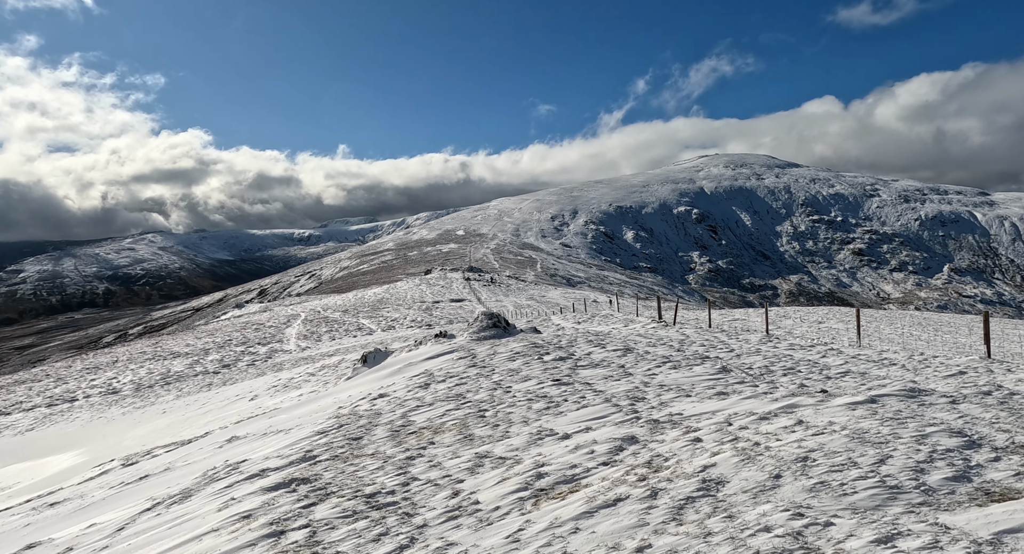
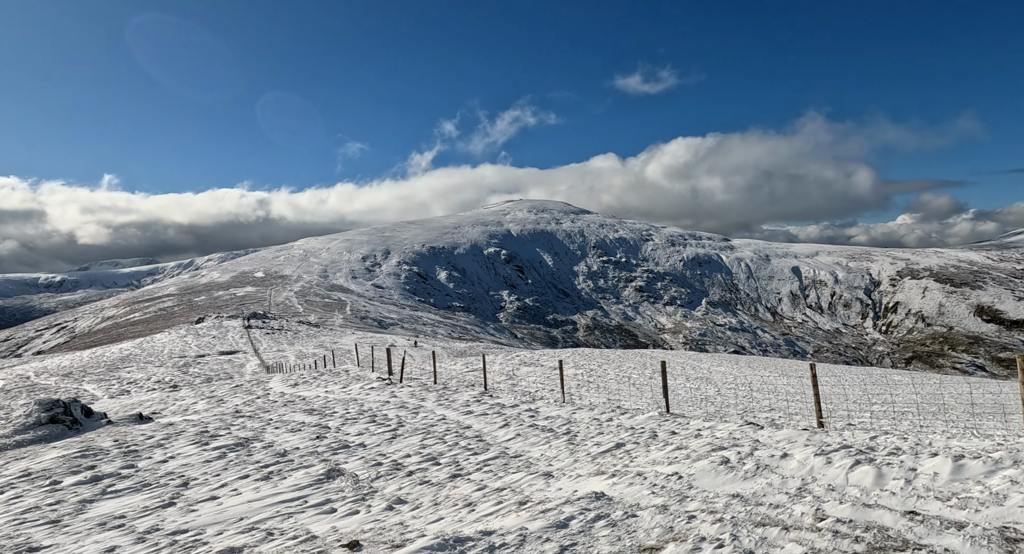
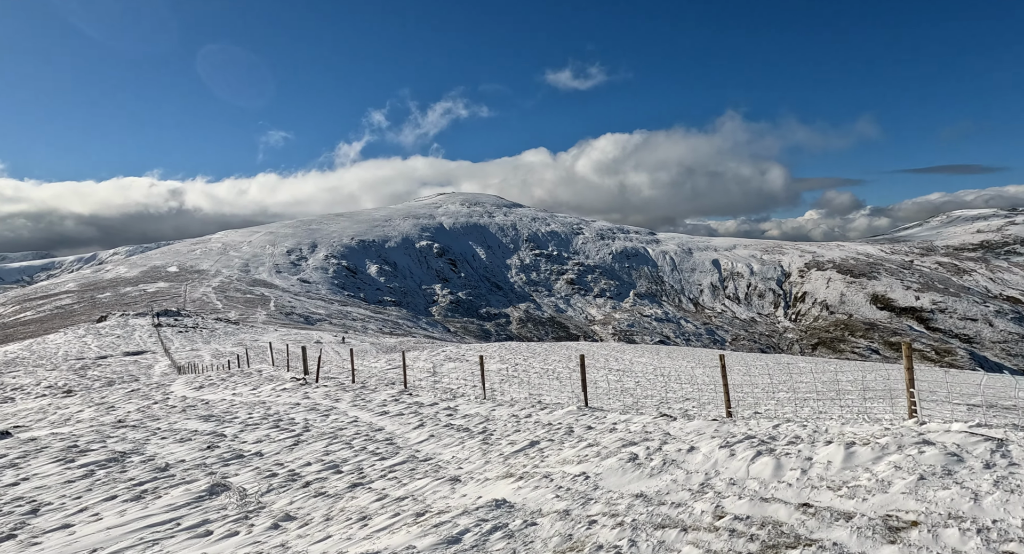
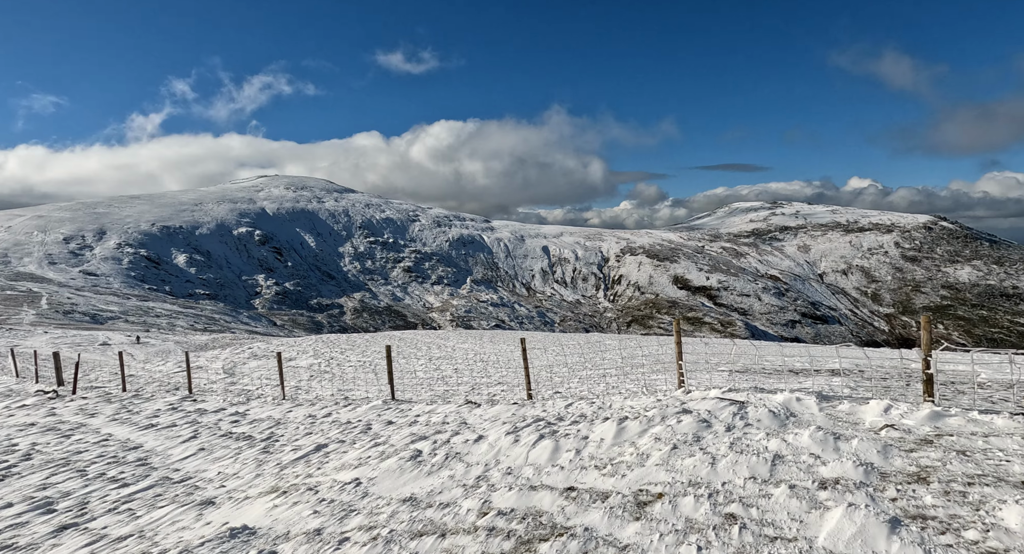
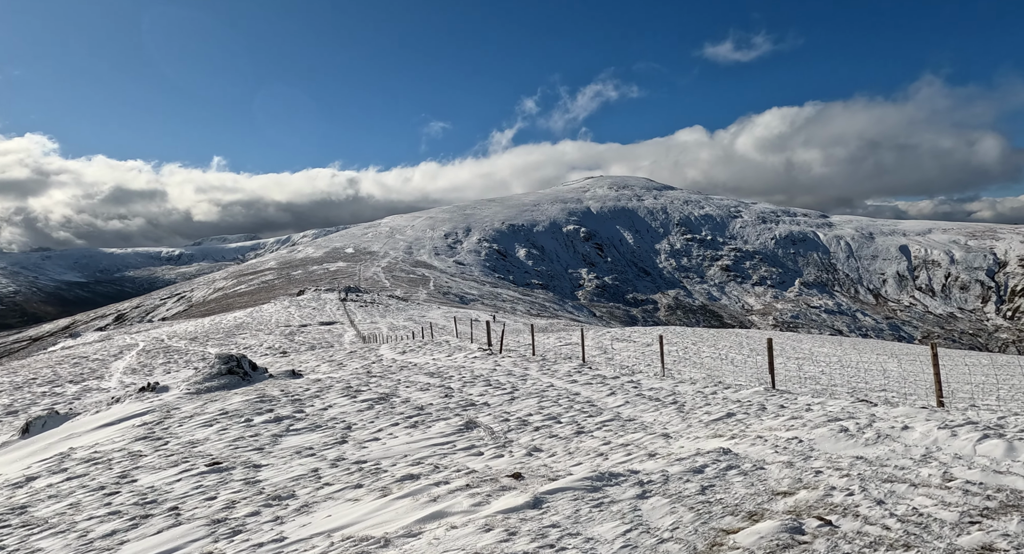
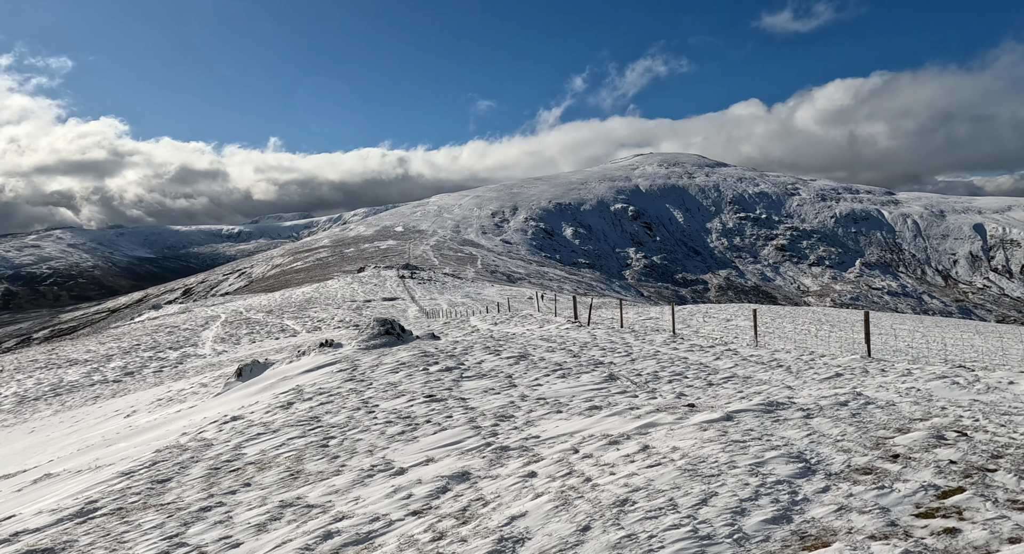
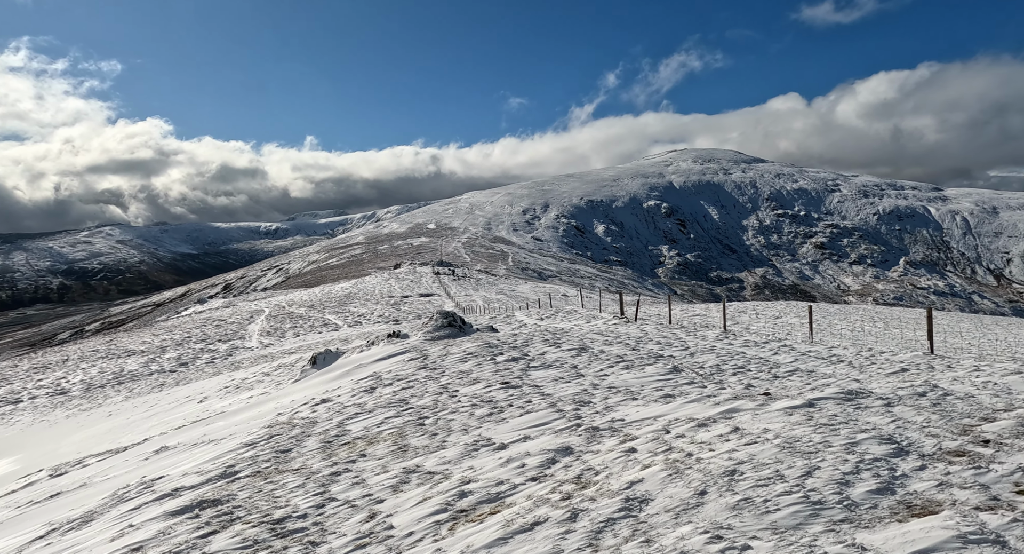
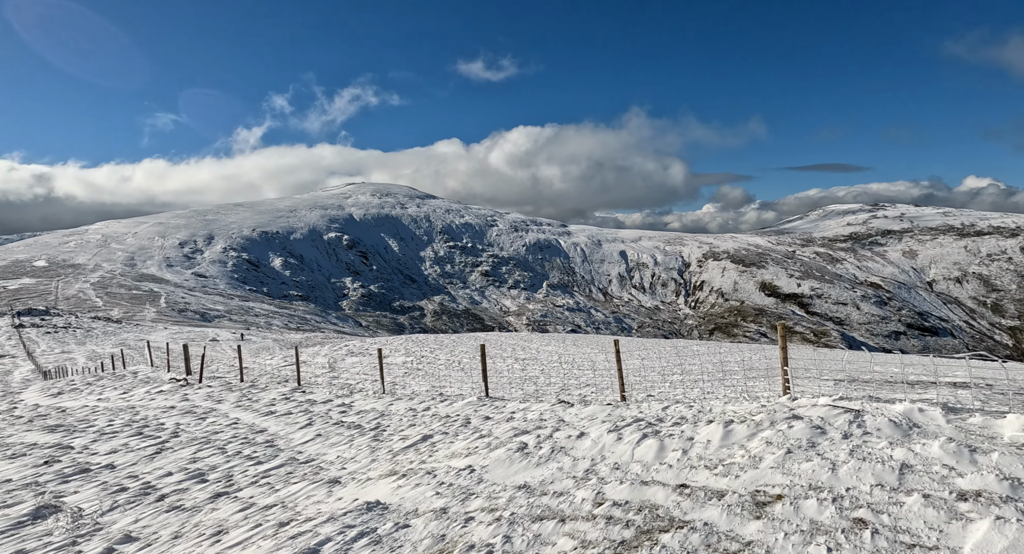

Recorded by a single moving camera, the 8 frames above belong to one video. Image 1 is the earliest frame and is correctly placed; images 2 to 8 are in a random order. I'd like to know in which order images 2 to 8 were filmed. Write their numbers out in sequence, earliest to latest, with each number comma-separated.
7, 6, 5, 2, 3, 8, 4
